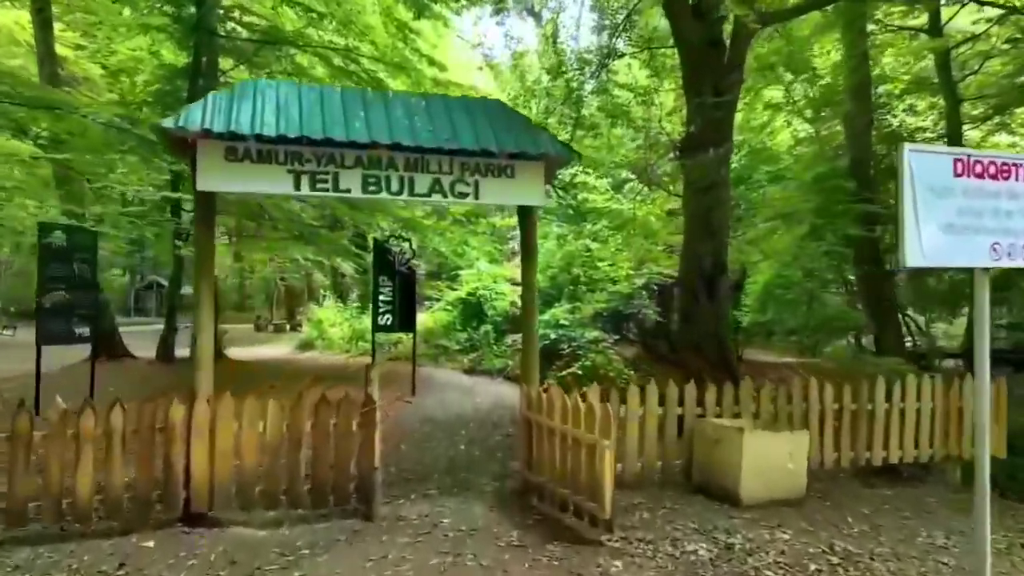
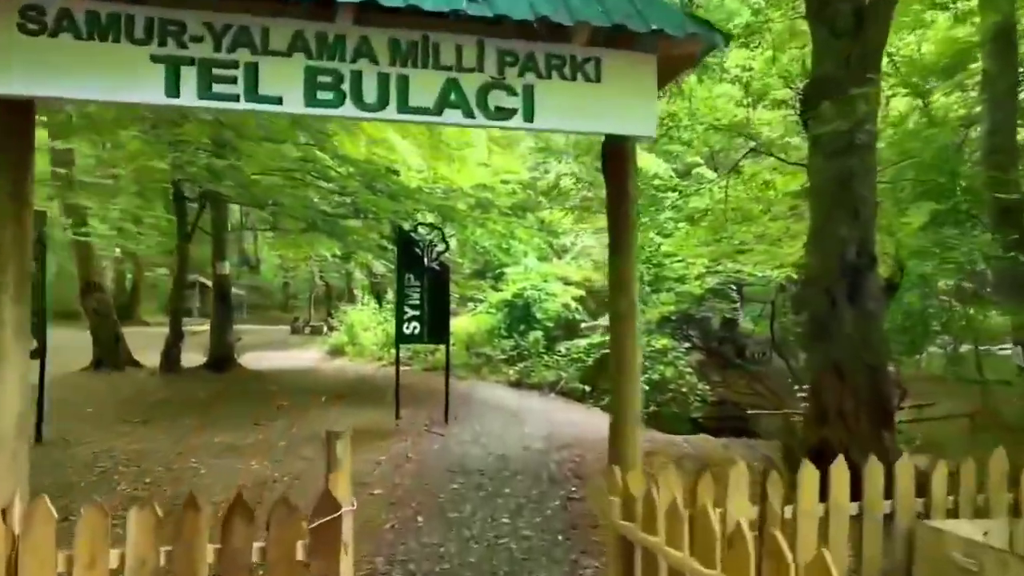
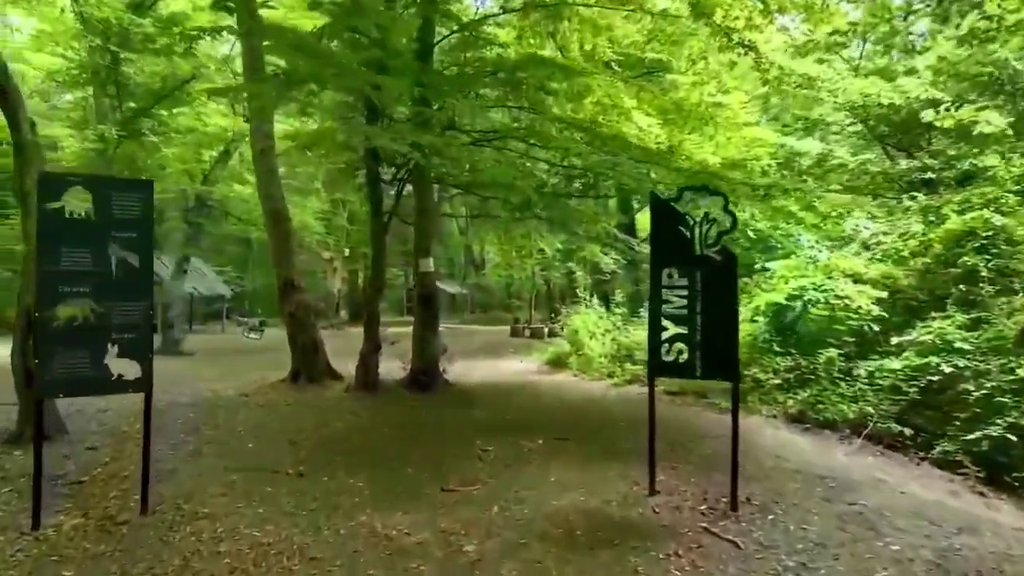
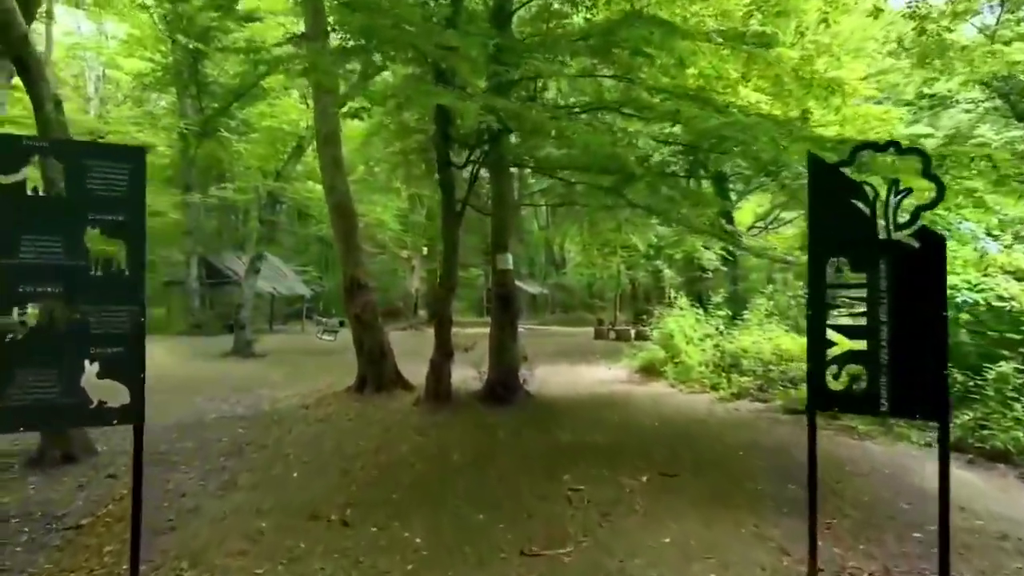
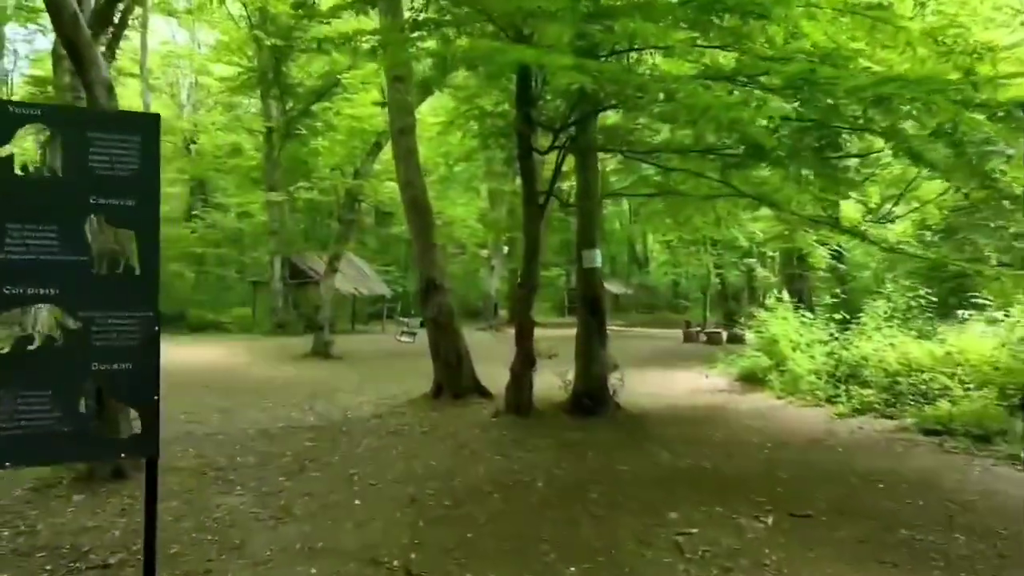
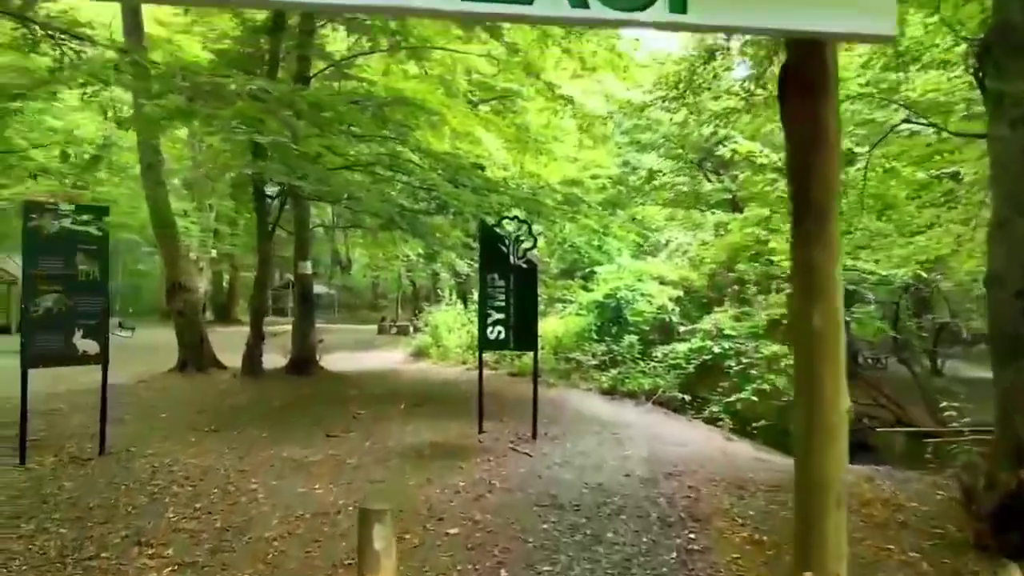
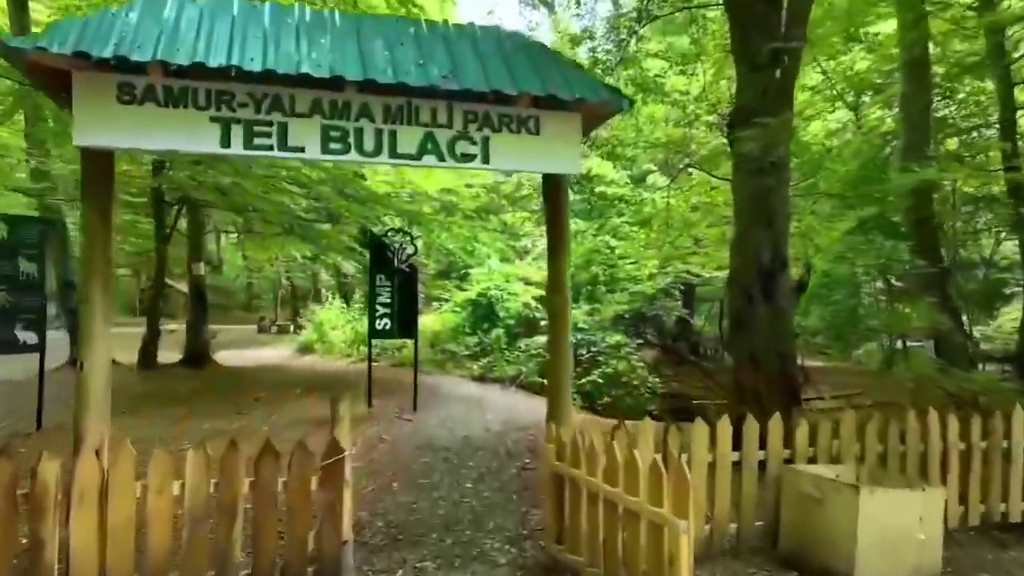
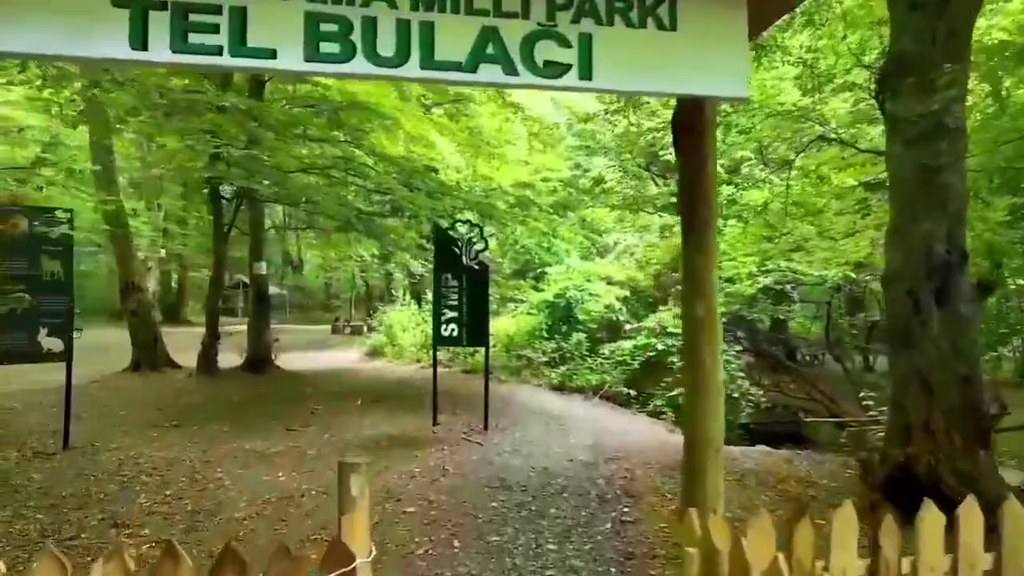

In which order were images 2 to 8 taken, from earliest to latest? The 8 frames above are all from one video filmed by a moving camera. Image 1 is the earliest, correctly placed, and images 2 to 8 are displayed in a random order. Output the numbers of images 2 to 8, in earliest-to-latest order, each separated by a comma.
7, 2, 8, 6, 3, 4, 5
